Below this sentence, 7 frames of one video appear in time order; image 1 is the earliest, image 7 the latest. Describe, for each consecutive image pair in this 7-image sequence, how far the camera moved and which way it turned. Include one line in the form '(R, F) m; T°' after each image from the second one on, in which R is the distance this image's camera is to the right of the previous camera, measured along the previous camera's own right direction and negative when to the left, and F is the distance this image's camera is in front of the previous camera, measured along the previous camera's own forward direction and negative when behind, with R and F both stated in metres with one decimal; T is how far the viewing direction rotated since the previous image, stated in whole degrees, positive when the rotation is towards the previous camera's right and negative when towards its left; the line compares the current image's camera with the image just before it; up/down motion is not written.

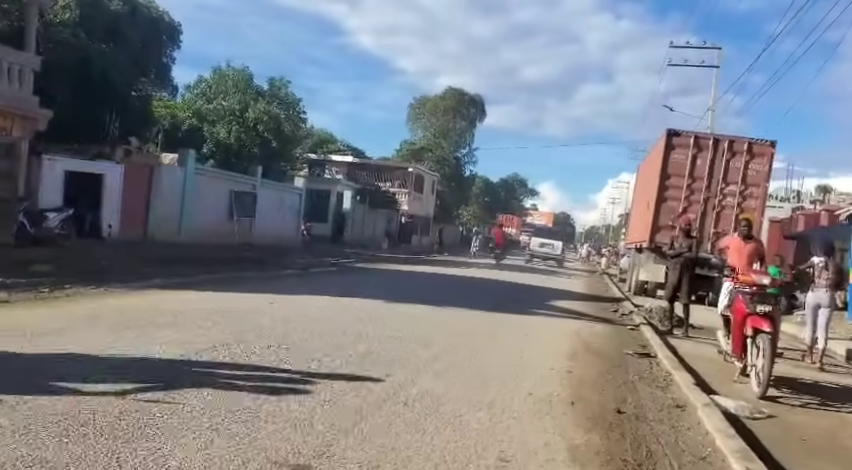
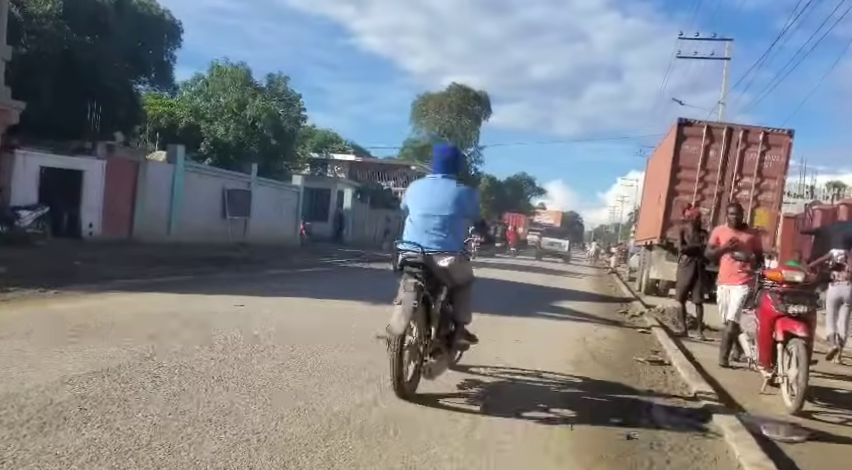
(+0.3, +1.0) m; -1°
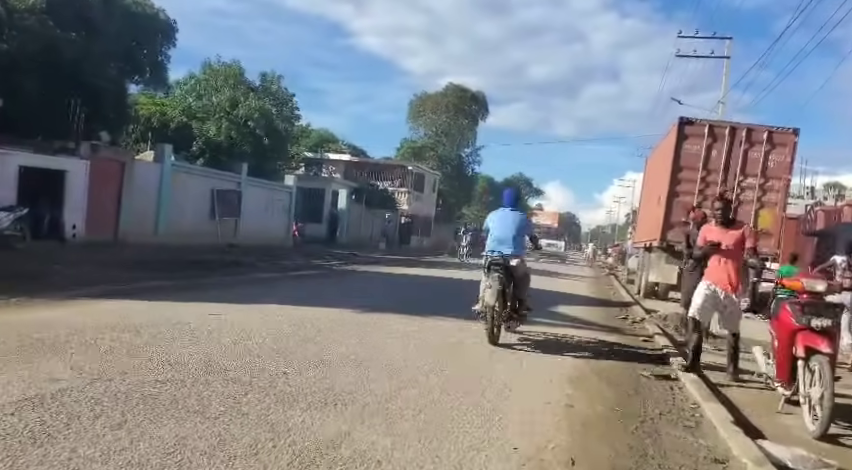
(+0.1, +0.6) m; 0°
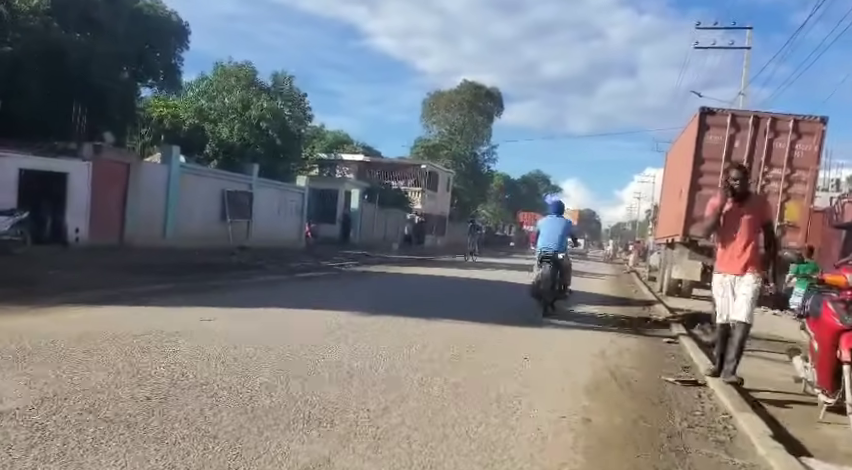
(+0.1, +0.6) m; -1°
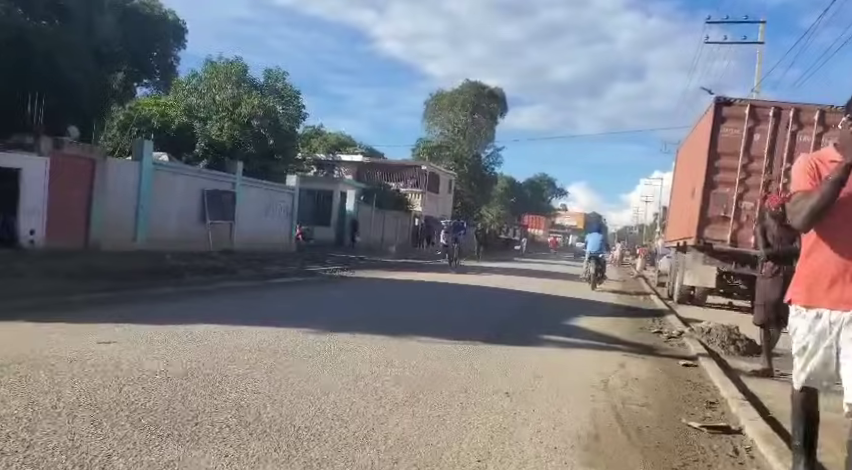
(+0.4, +1.5) m; -1°
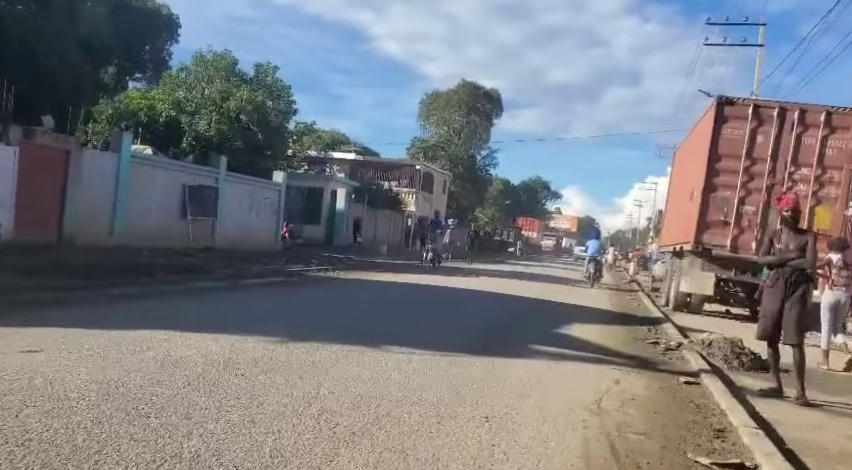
(+0.2, +0.7) m; 0°
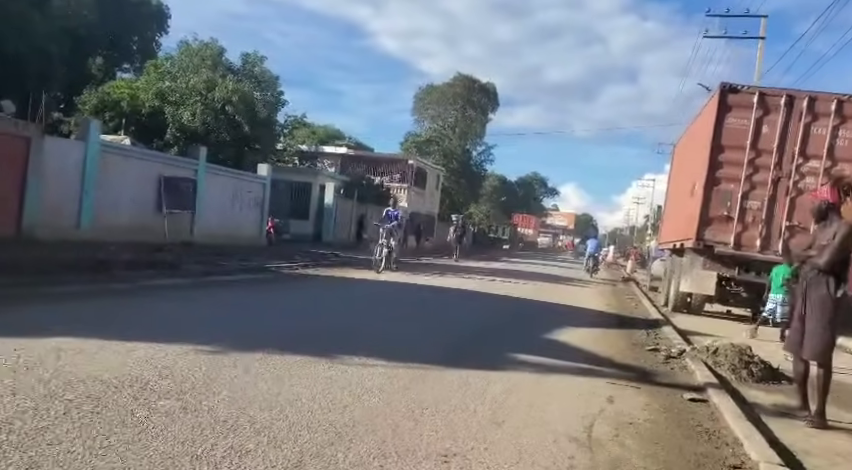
(+0.3, +1.0) m; 0°
